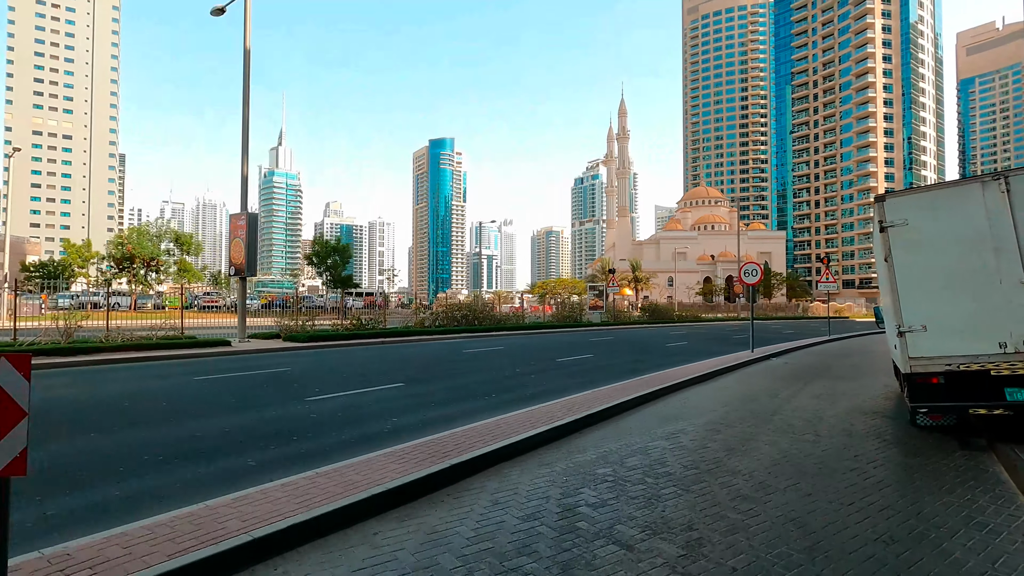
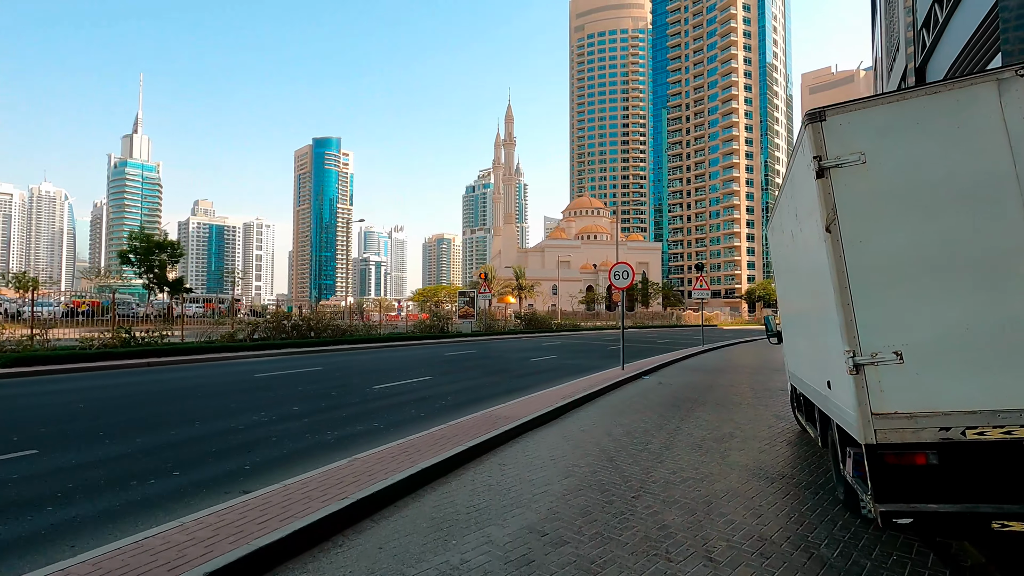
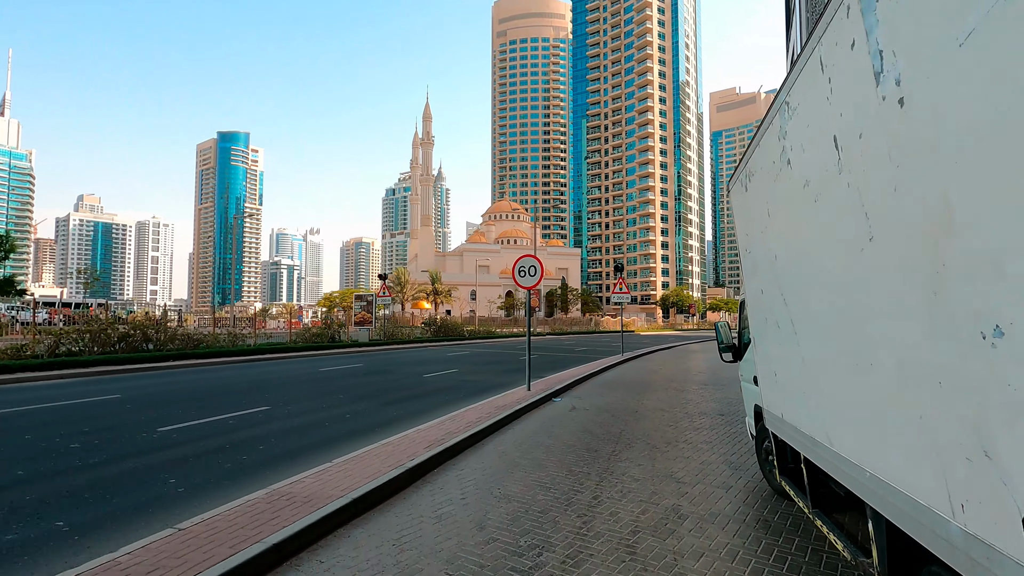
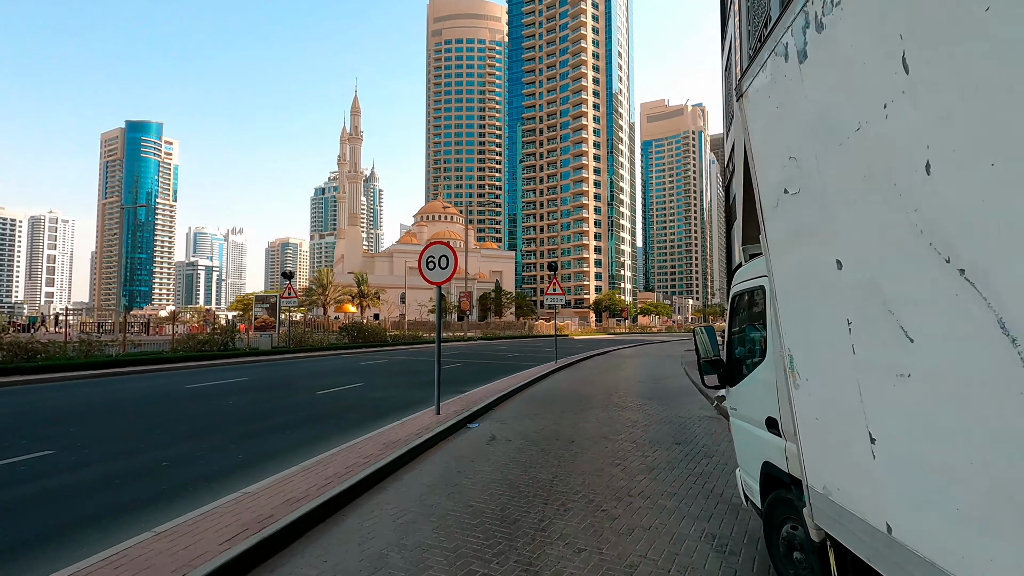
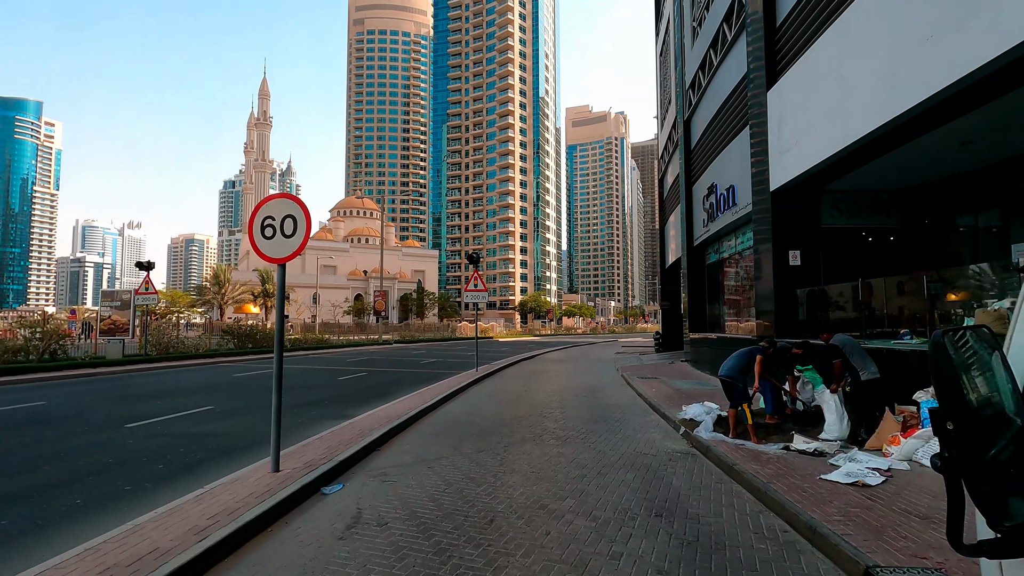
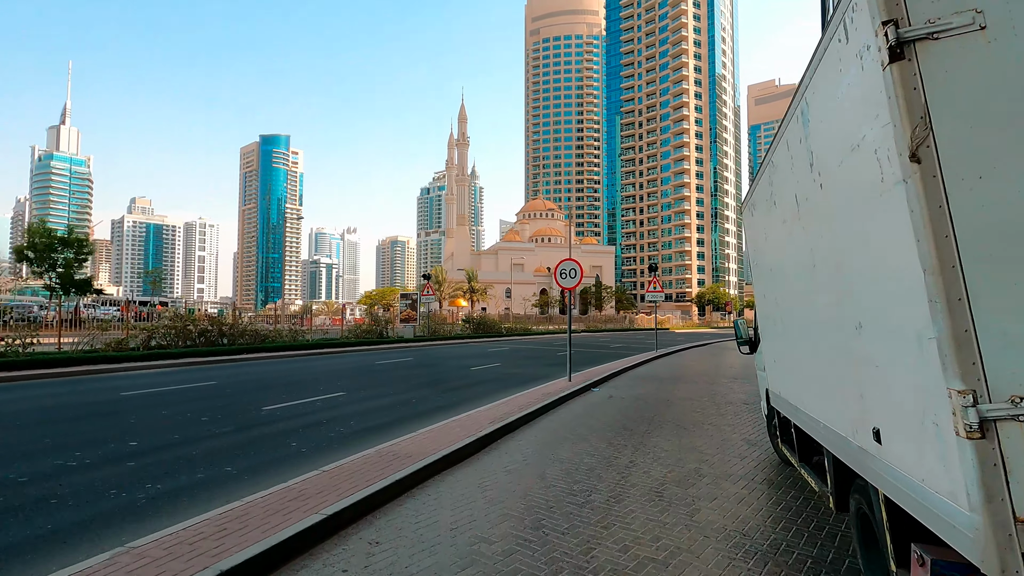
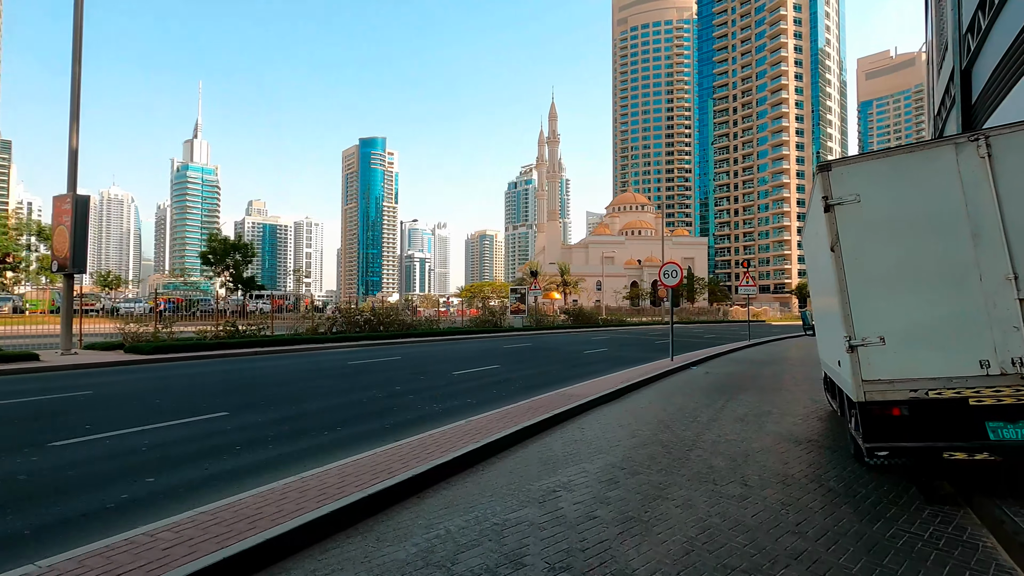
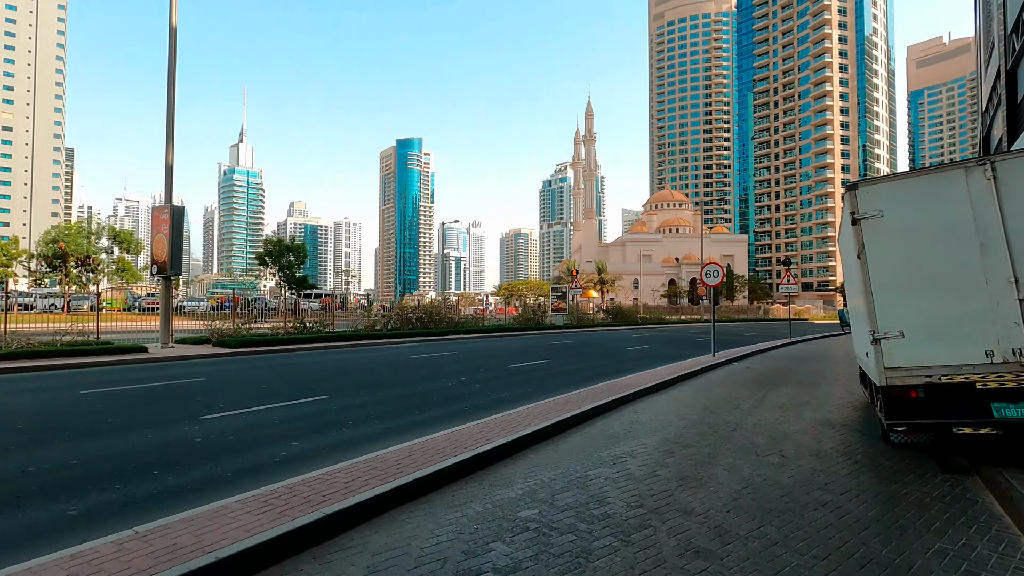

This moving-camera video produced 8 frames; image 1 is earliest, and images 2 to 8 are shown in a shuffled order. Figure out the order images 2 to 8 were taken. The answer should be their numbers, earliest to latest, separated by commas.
8, 7, 2, 6, 3, 4, 5
